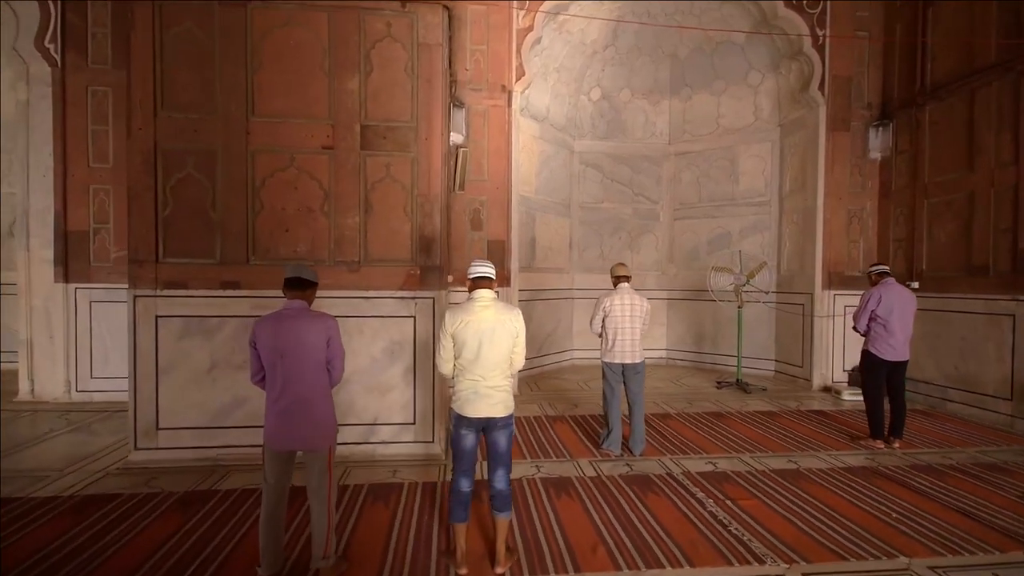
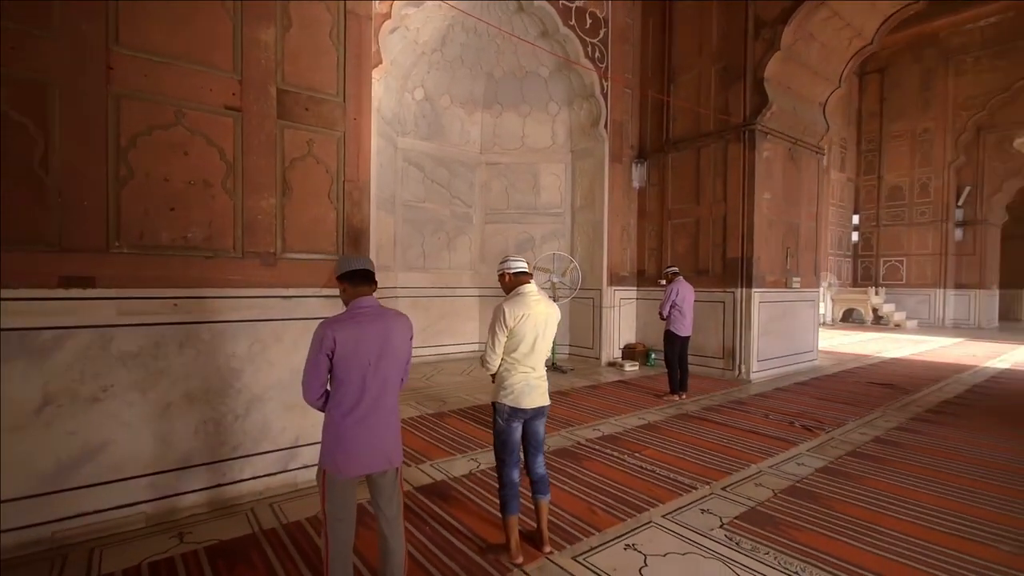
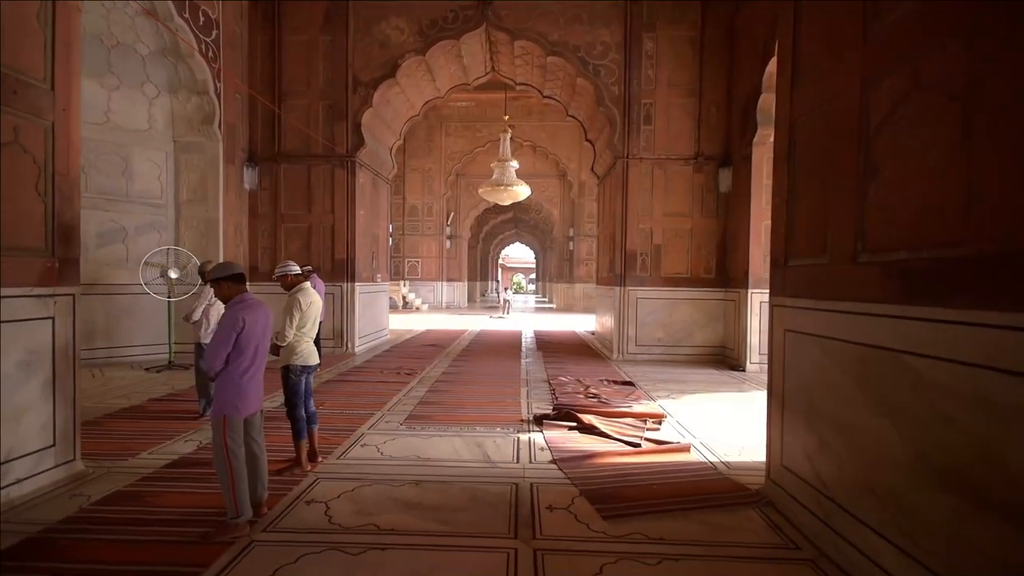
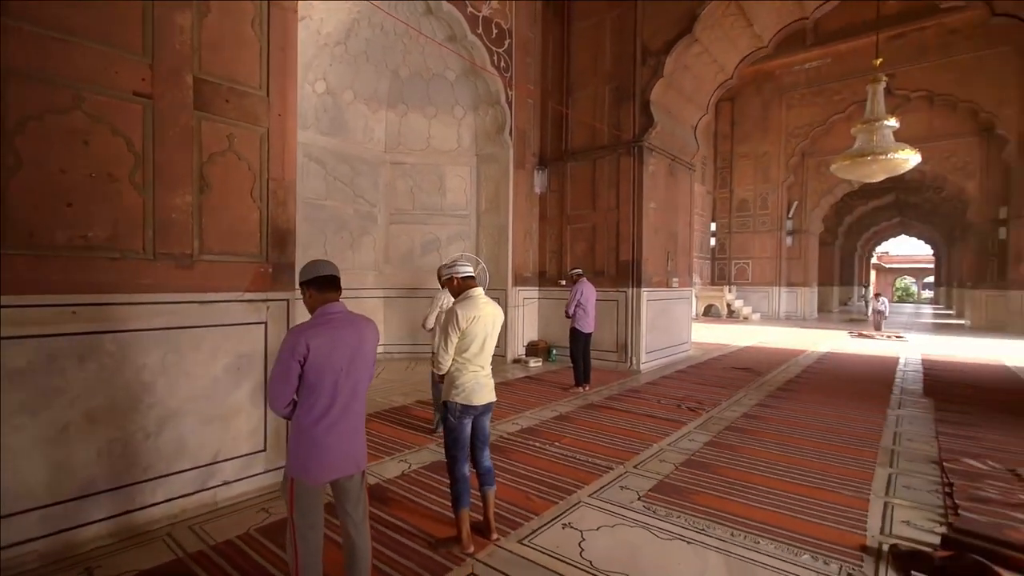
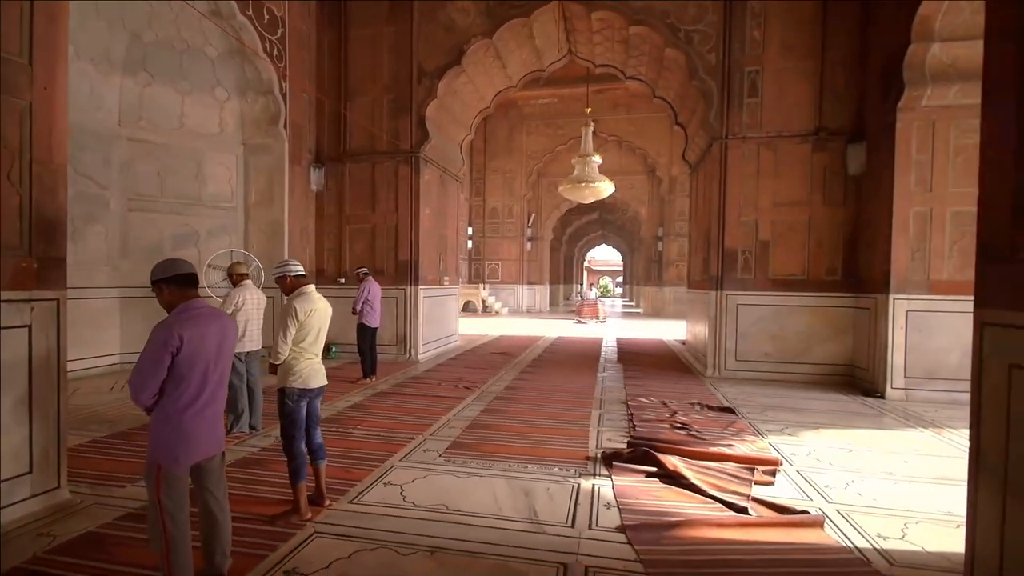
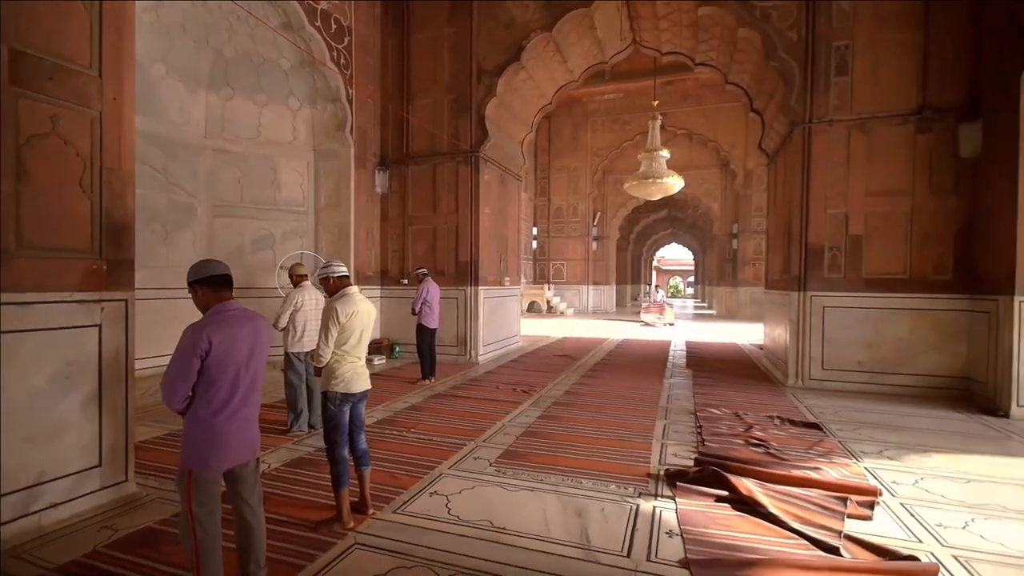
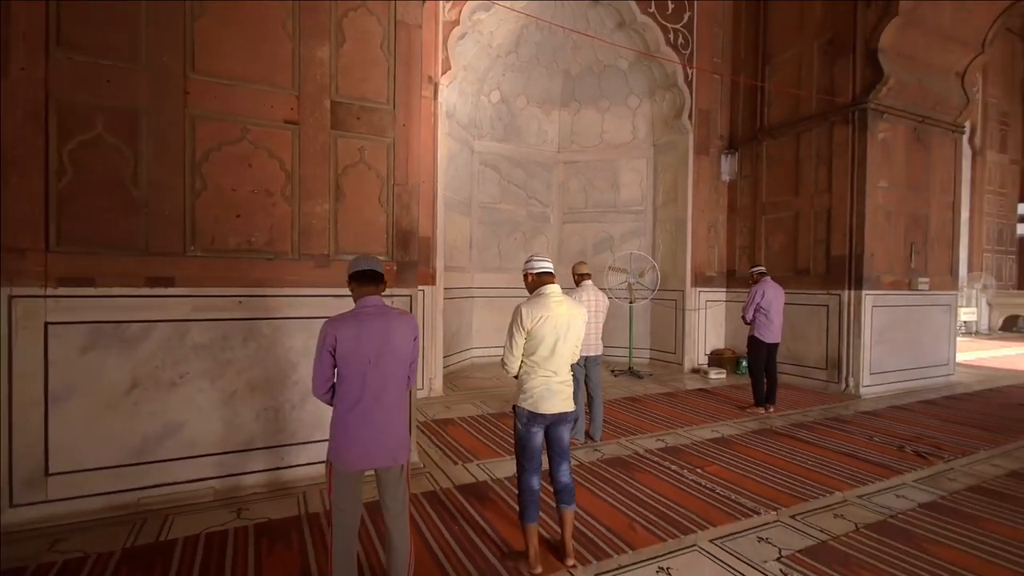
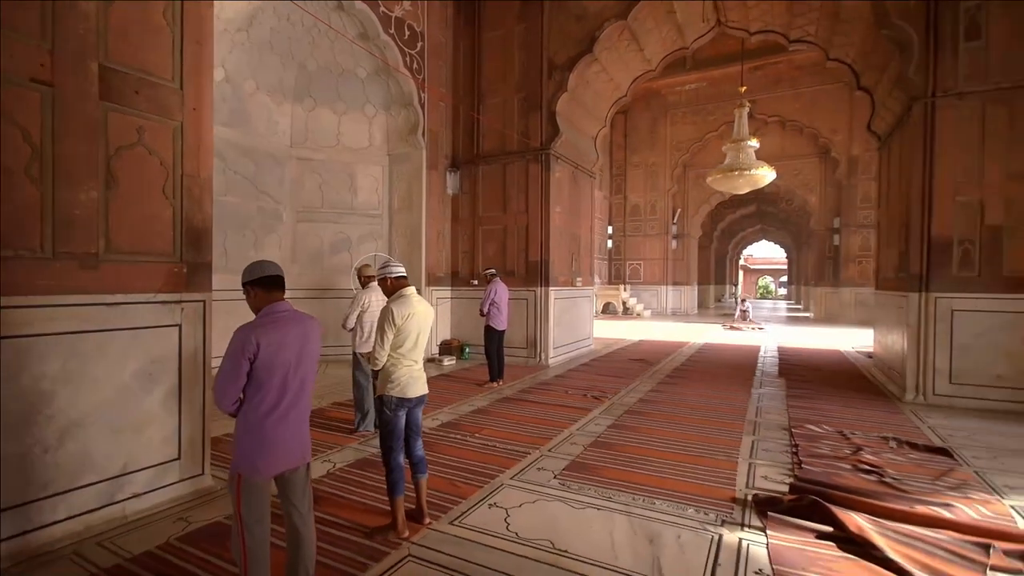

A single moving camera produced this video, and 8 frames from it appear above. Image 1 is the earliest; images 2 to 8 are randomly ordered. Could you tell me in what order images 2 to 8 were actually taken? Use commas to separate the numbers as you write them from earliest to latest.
7, 2, 4, 8, 6, 5, 3
